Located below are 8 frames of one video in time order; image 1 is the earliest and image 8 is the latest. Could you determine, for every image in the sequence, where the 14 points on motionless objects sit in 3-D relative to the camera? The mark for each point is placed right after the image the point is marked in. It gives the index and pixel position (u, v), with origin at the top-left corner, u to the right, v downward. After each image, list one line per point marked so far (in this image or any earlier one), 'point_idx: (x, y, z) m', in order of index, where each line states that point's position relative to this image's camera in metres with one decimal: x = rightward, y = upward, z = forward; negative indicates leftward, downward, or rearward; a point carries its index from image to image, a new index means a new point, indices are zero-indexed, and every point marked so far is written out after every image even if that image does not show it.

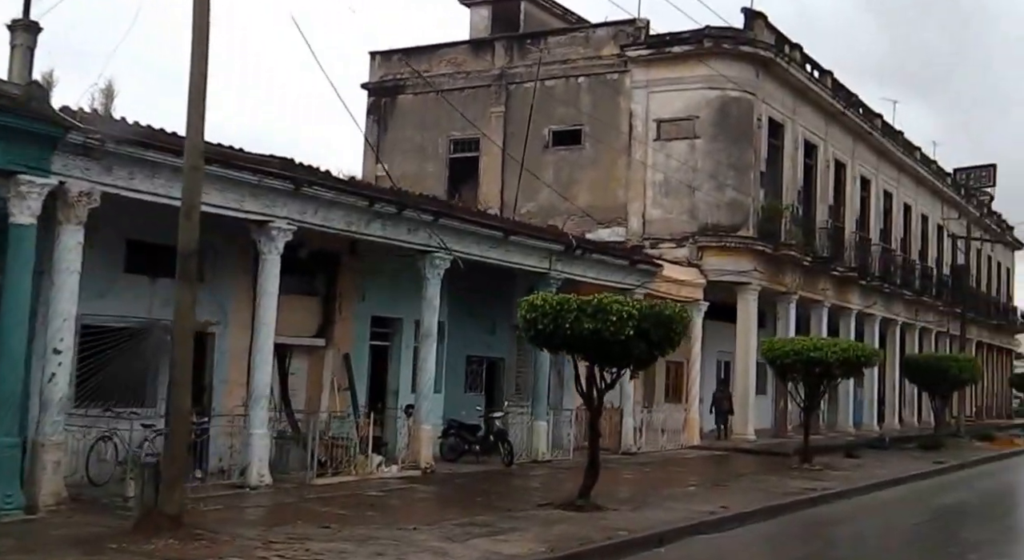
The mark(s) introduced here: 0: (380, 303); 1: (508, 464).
0: (-2.3, -0.4, +18.9) m
1: (-0.1, -3.3, +19.4) m
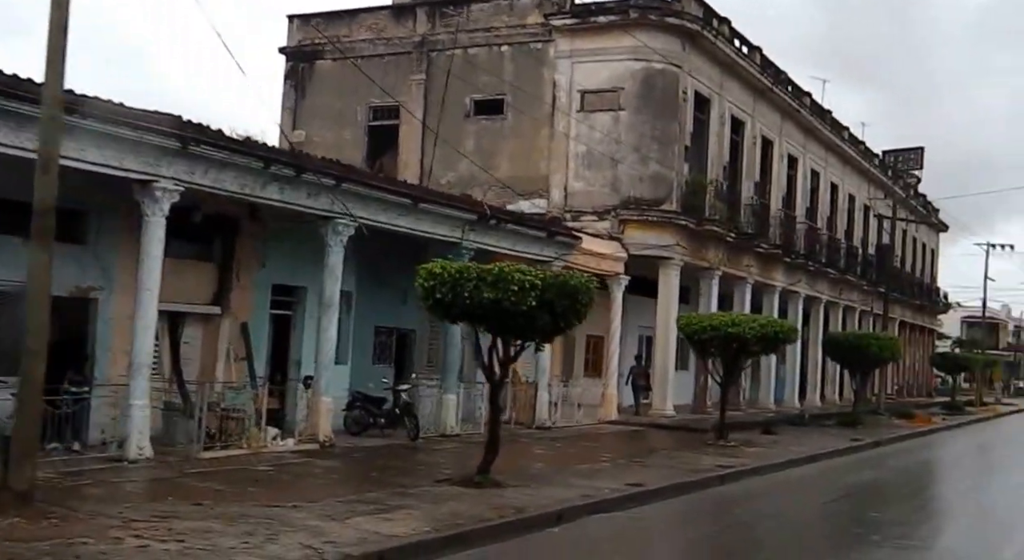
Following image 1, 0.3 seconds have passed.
0: (-3.8, +0.2, +18.1) m
1: (-1.7, -2.8, +18.9) m
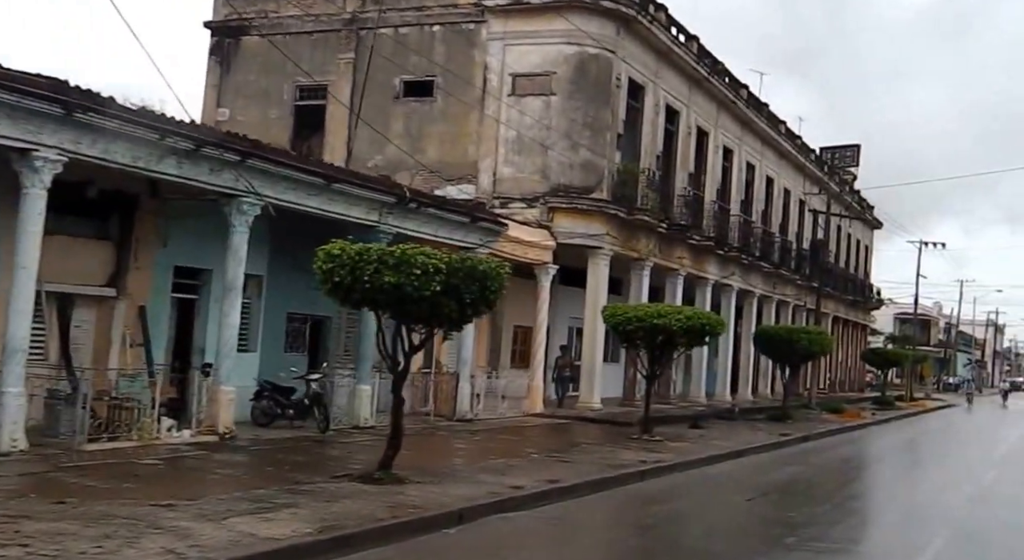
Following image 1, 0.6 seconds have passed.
0: (-5.2, +0.4, +17.2) m
1: (-3.1, -2.5, +18.1) m
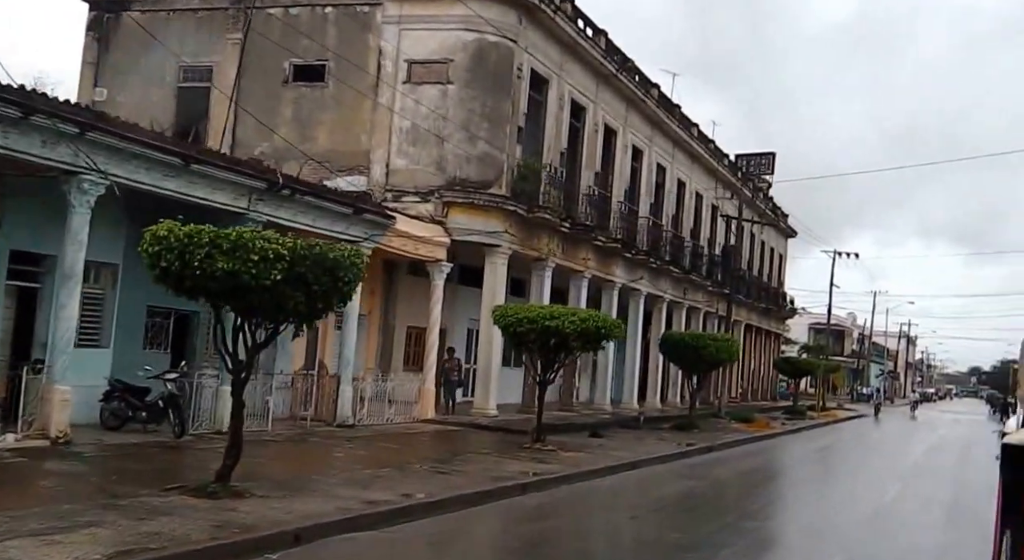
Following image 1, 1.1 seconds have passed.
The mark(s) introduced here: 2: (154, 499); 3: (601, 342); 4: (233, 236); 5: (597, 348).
0: (-7.0, +0.6, +15.5) m
1: (-5.1, -2.4, +16.5) m
2: (-3.7, -2.2, +11.1) m
3: (+1.6, -1.1, +19.8) m
4: (-2.8, +0.4, +10.9) m
5: (+1.6, -1.2, +19.8) m
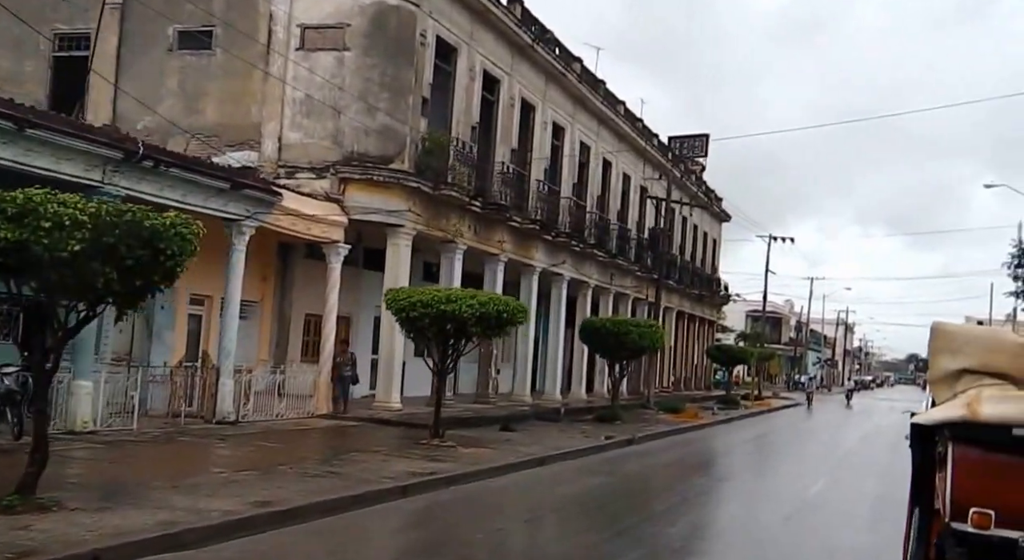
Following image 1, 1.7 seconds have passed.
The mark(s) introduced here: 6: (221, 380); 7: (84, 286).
0: (-8.5, +0.9, +13.4) m
1: (-6.7, -2.1, +14.5) m
2: (-5.0, -2.0, +9.3) m
3: (-0.1, -0.8, +18.2) m
4: (-4.1, +0.7, +9.0) m
5: (-0.2, -0.9, +18.2) m
6: (-5.2, -1.8, +19.3) m
7: (-3.7, -0.1, +9.3) m
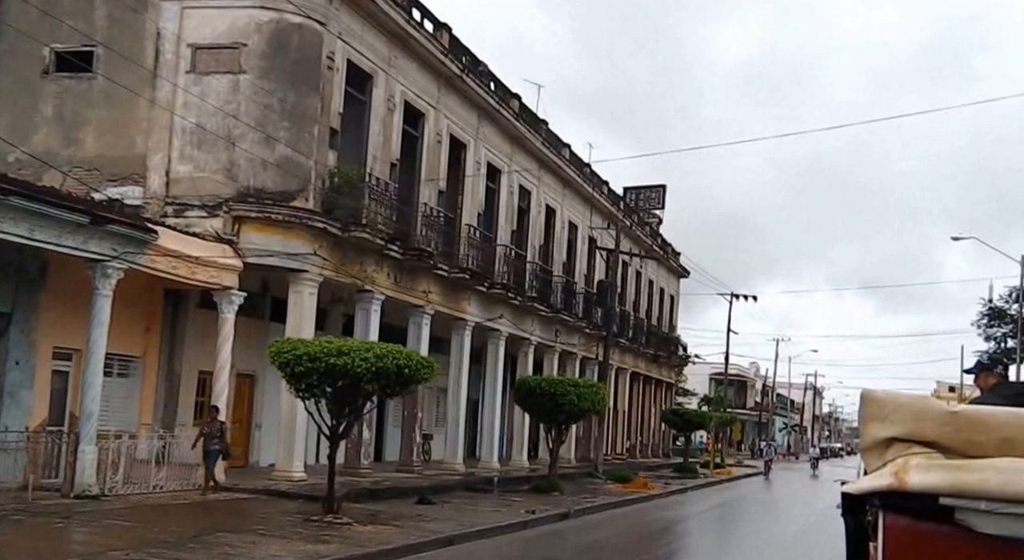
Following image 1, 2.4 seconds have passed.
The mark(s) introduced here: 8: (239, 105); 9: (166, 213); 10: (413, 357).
0: (-9.8, +0.5, +10.7) m
1: (-7.9, -2.6, +11.7) m
2: (-6.1, -2.2, +6.5) m
3: (-1.5, -1.5, +15.7) m
4: (-5.2, +0.5, +6.5) m
5: (-1.6, -1.6, +15.6) m
6: (-6.6, -2.5, +16.6) m
7: (-4.8, -0.2, +6.7) m
8: (-4.9, +3.1, +19.5) m
9: (-6.2, +1.2, +19.3) m
10: (-1.4, -1.1, +15.6) m
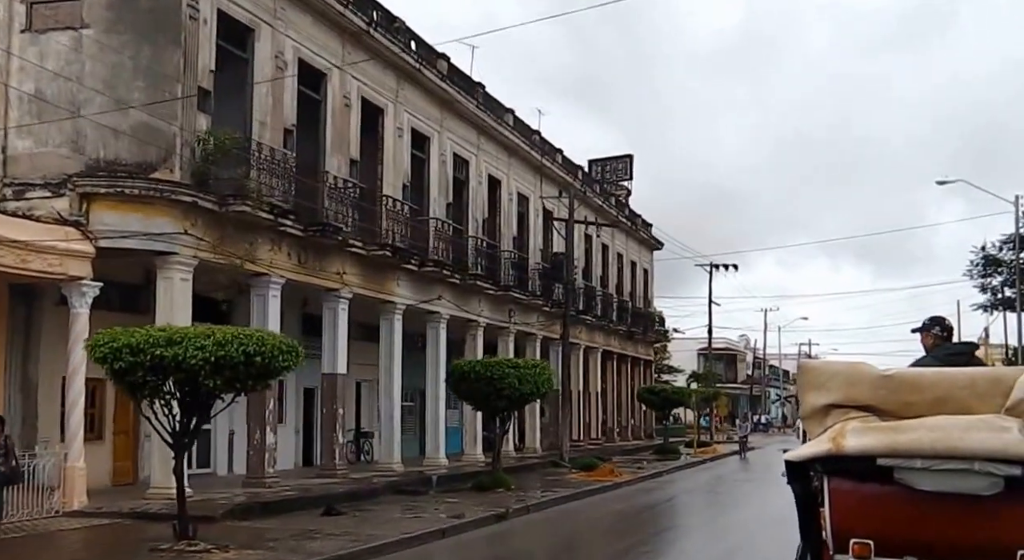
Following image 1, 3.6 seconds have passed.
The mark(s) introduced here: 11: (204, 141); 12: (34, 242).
0: (-11.2, +0.2, +7.9) m
1: (-9.2, -2.7, +8.9) m
2: (-7.4, -2.2, +3.7) m
3: (-2.9, -1.1, +12.9) m
4: (-6.7, +0.6, +3.7) m
5: (-3.0, -1.3, +12.9) m
6: (-7.9, -2.5, +13.8) m
7: (-6.2, -0.2, +3.9) m
8: (-6.6, +3.3, +16.7) m
9: (-7.8, +1.3, +16.5) m
10: (-2.8, -0.8, +12.8) m
11: (-5.0, +2.2, +17.6) m
12: (-6.7, +0.5, +15.3) m
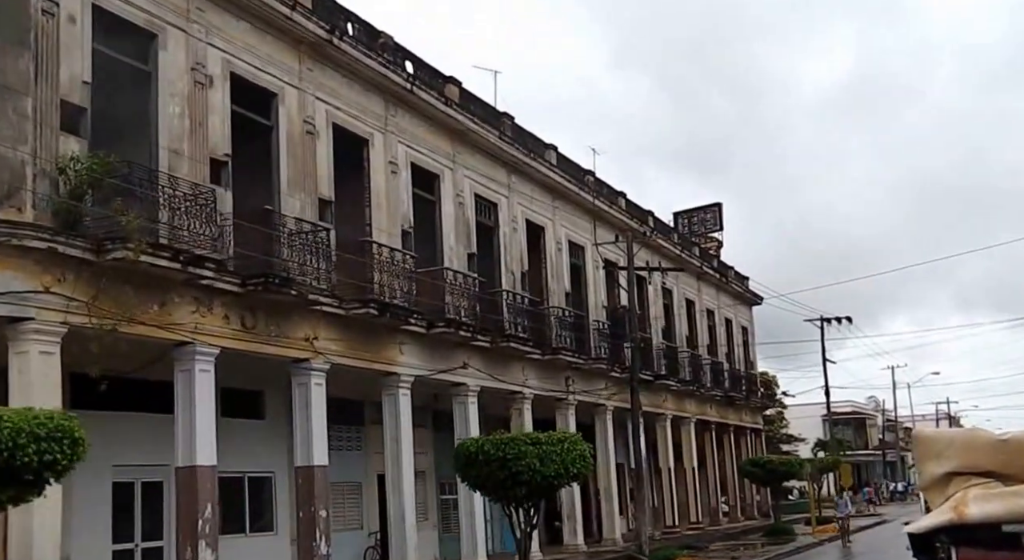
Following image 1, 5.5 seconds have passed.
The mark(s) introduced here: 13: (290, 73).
0: (-12.5, -0.5, +4.3) m
1: (-10.2, -3.3, +4.9) m
2: (-9.0, -2.3, -0.4) m
3: (-3.6, -1.5, +8.3) m
4: (-8.5, +0.5, -0.3) m
5: (-3.7, -1.6, +8.3) m
6: (-8.4, -3.3, +9.6) m
7: (-8.0, -0.2, -0.1) m
8: (-7.2, +2.3, +12.8) m
9: (-8.2, +0.2, +12.6) m
10: (-3.6, -1.1, +8.3) m
11: (-5.4, +1.3, +13.4) m
12: (-7.3, -0.3, +11.2) m
13: (-3.7, +3.4, +17.7) m
